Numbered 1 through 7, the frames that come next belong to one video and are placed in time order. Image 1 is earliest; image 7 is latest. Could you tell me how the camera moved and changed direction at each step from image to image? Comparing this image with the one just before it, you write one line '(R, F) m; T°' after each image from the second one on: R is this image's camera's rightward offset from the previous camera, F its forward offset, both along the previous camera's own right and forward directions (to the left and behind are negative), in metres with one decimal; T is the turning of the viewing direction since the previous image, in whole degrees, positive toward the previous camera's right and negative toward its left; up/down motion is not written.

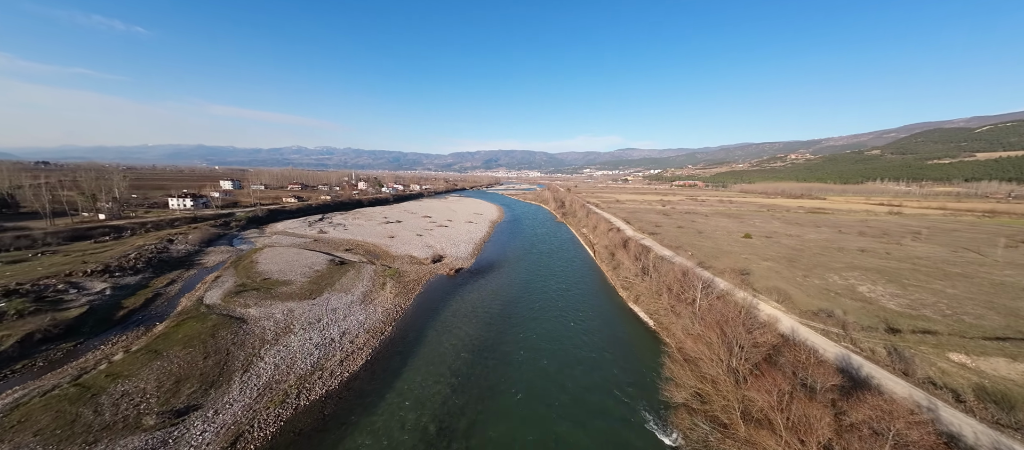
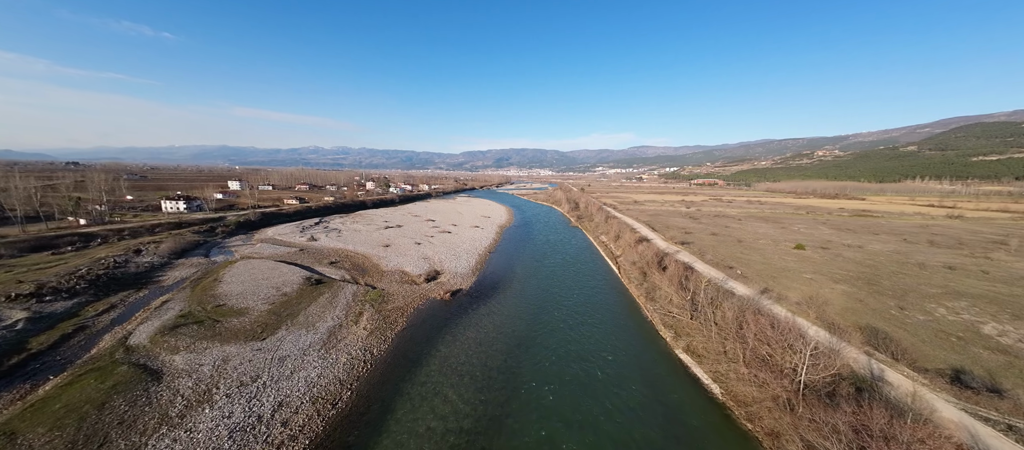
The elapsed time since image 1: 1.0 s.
(+0.1, +3.1) m; -2°
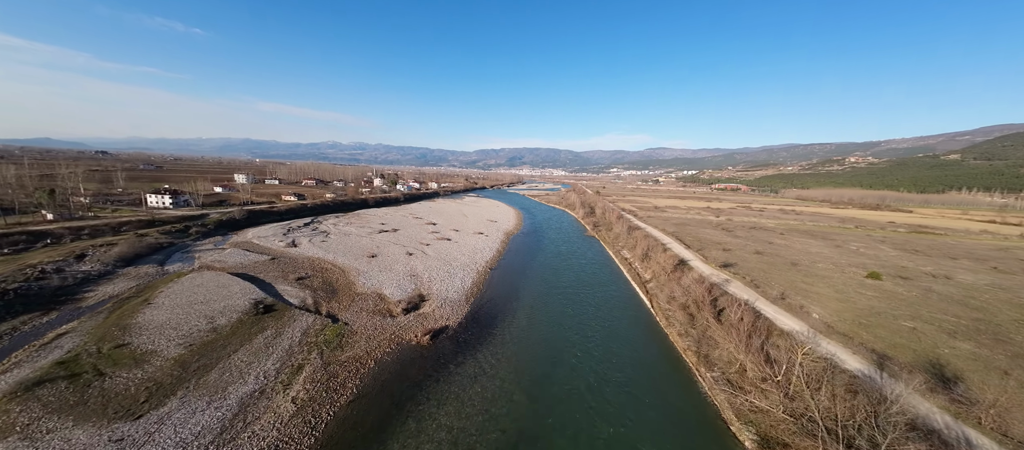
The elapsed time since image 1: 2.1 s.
(+0.2, +3.3) m; -2°
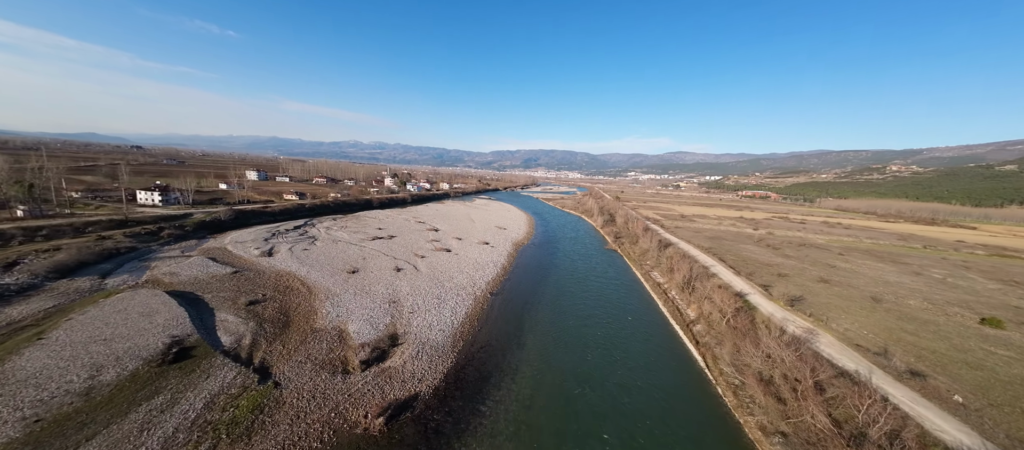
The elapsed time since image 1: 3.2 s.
(+0.3, +3.2) m; -3°
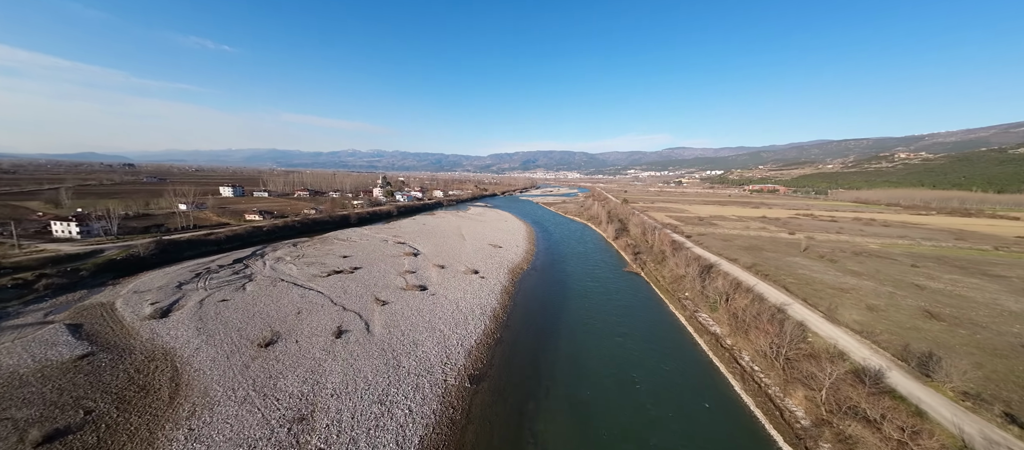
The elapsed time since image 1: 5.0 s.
(+0.5, +4.9) m; 0°
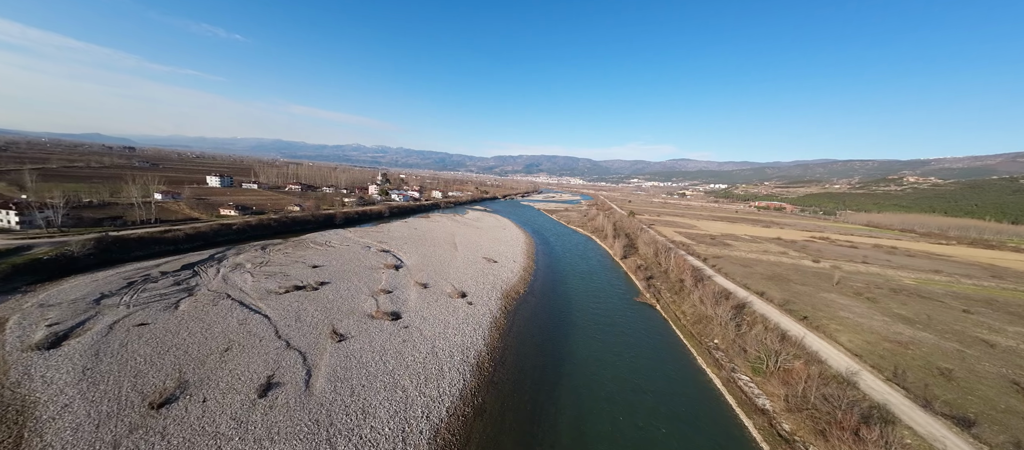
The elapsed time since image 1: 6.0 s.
(+0.2, +2.7) m; 0°
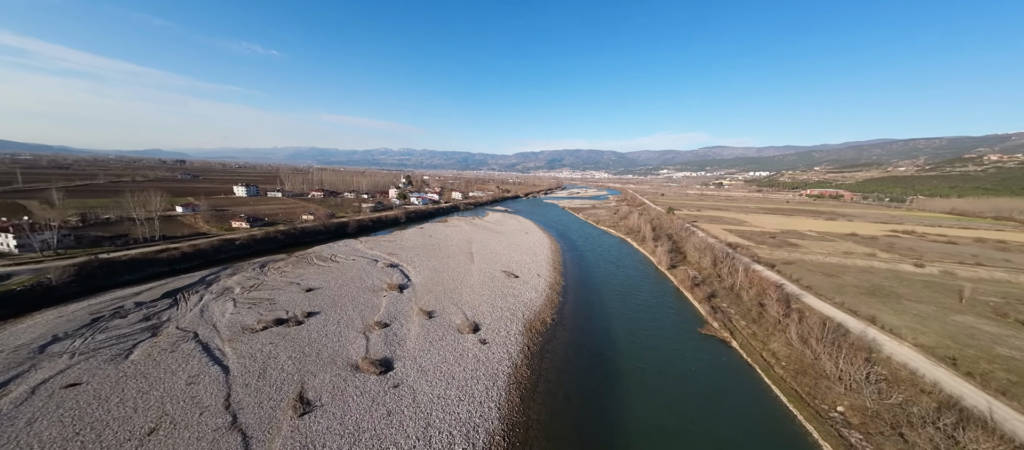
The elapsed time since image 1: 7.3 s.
(+0.1, +3.3) m; -5°
